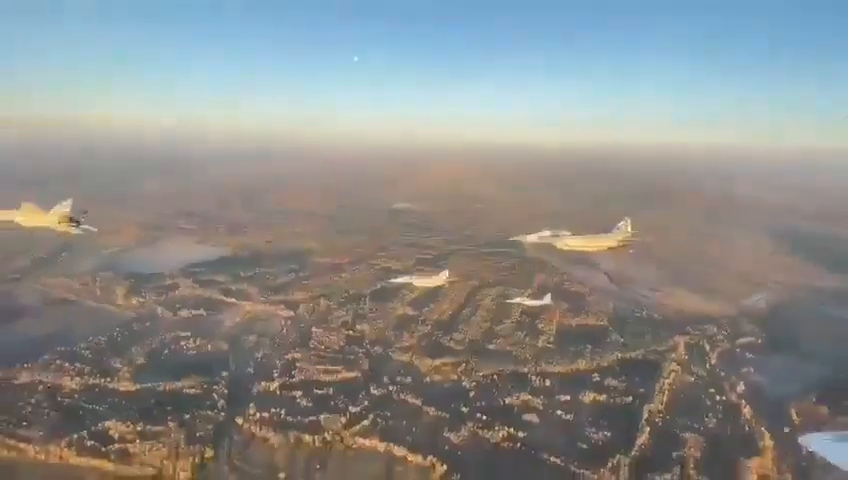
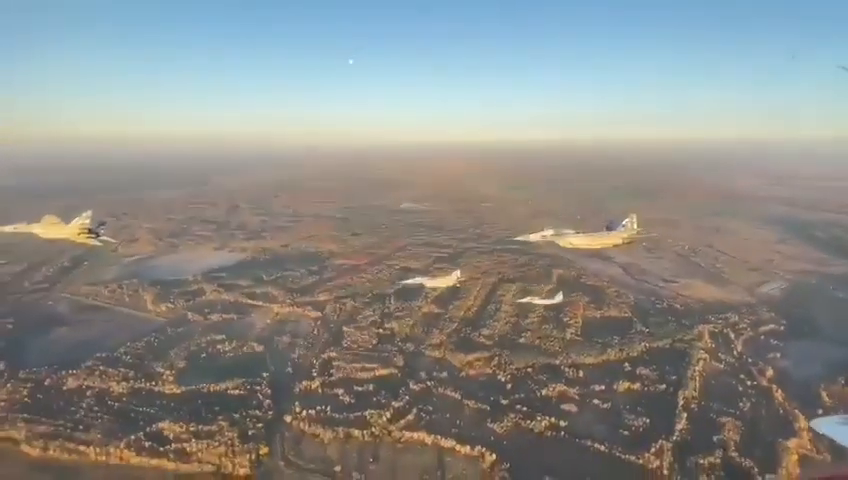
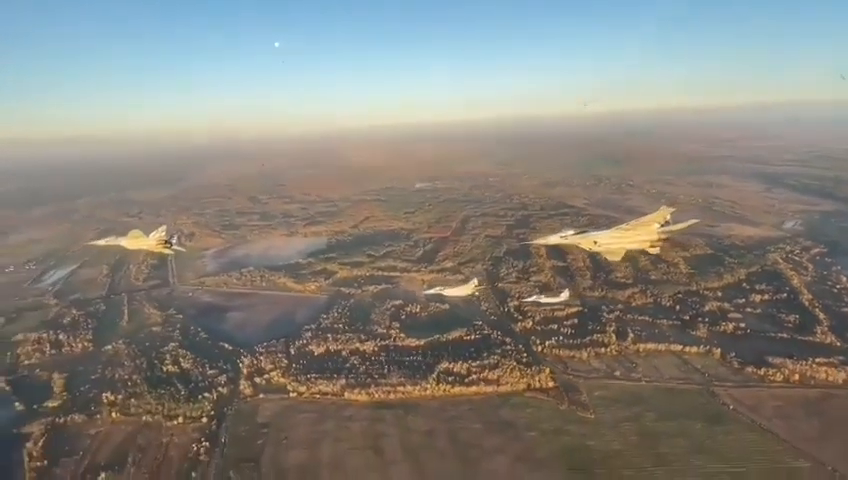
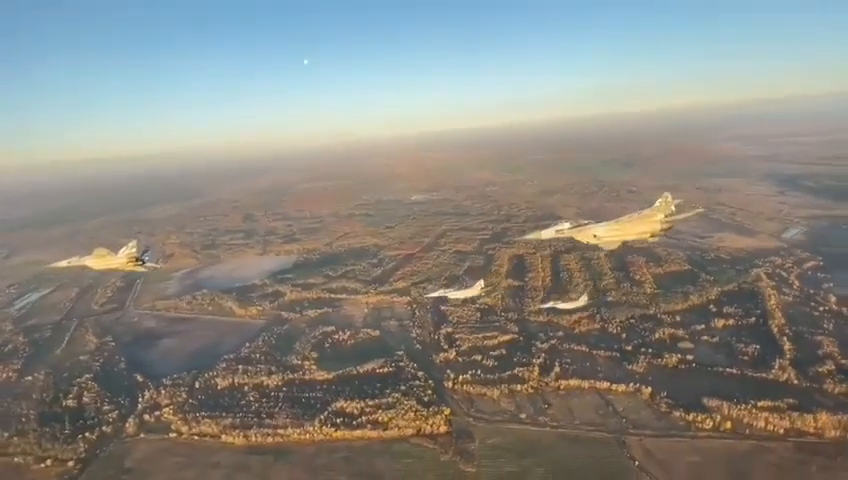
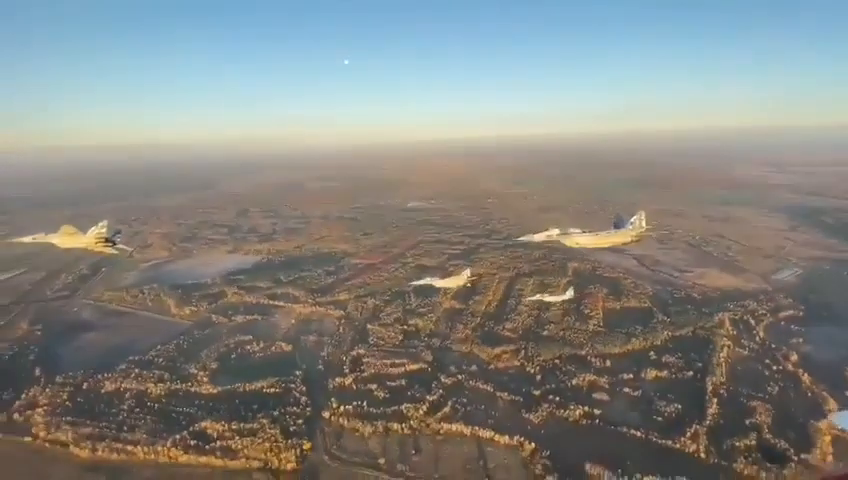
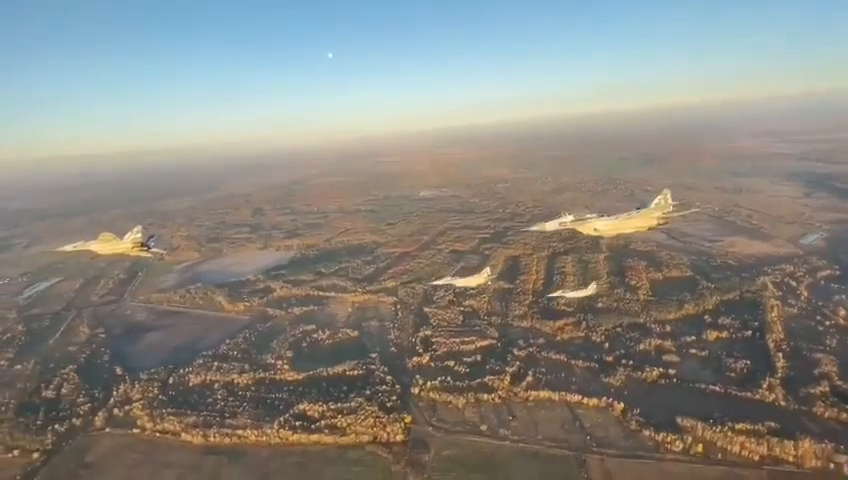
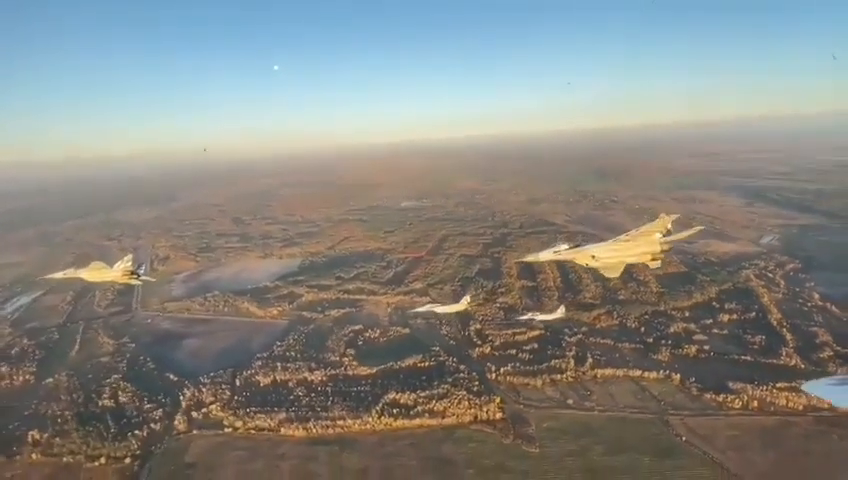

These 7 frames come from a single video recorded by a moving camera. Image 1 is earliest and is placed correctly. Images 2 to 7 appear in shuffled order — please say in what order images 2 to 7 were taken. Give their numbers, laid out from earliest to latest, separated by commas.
2, 5, 6, 4, 7, 3
